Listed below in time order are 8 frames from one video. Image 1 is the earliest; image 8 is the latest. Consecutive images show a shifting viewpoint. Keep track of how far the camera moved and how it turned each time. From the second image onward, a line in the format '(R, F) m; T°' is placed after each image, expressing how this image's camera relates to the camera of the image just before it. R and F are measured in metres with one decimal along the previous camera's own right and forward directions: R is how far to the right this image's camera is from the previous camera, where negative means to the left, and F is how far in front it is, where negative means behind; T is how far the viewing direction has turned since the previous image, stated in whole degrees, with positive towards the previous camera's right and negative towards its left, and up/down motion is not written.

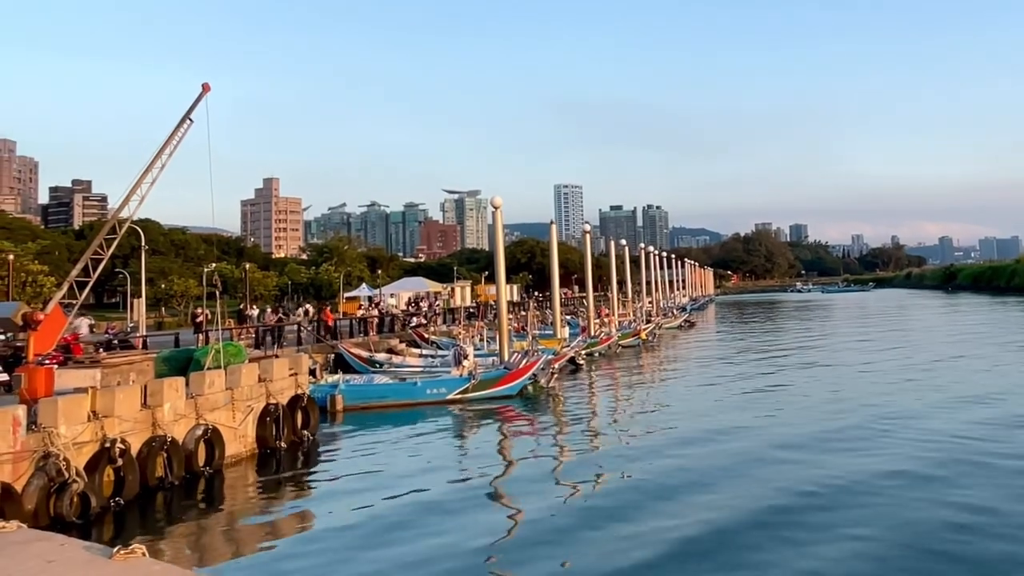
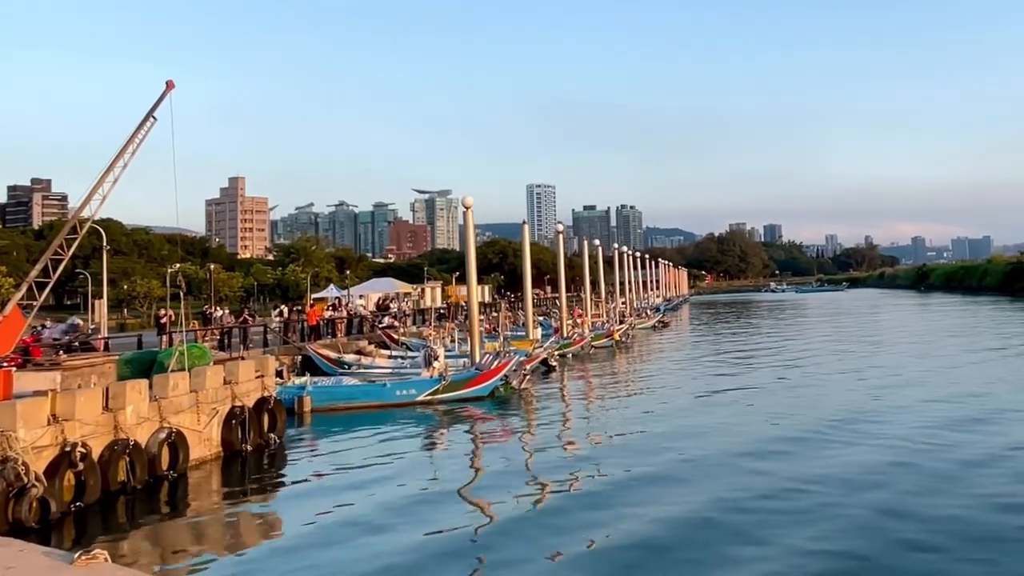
(-0.2, +0.5) m; +2°
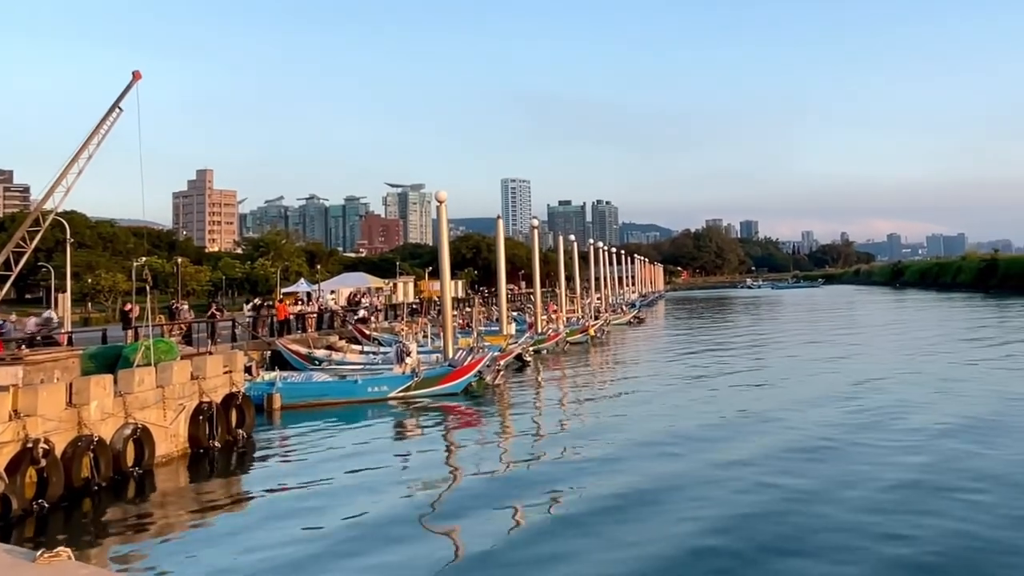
(-0.2, +0.5) m; +2°
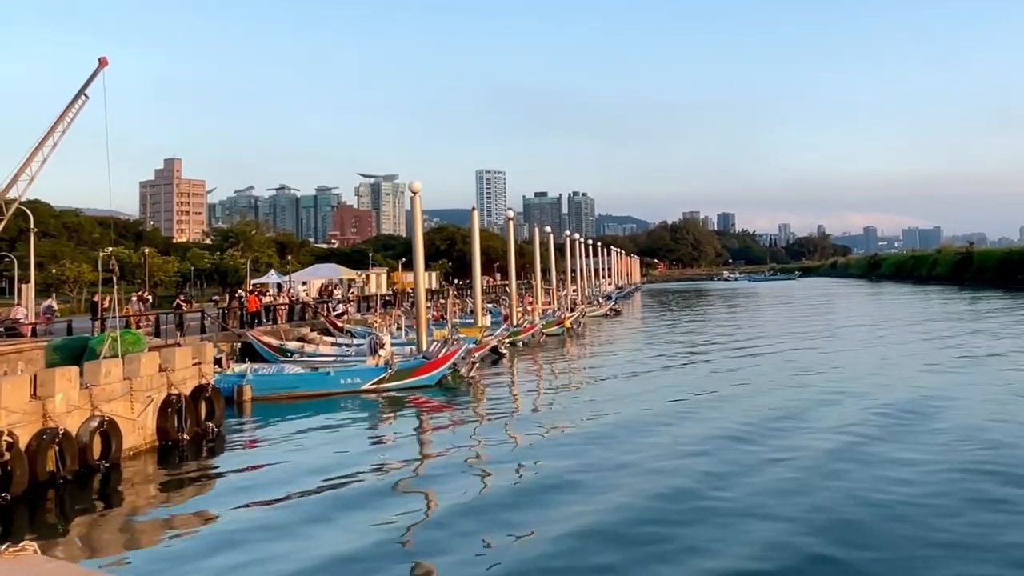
(-0.1, +0.5) m; +2°
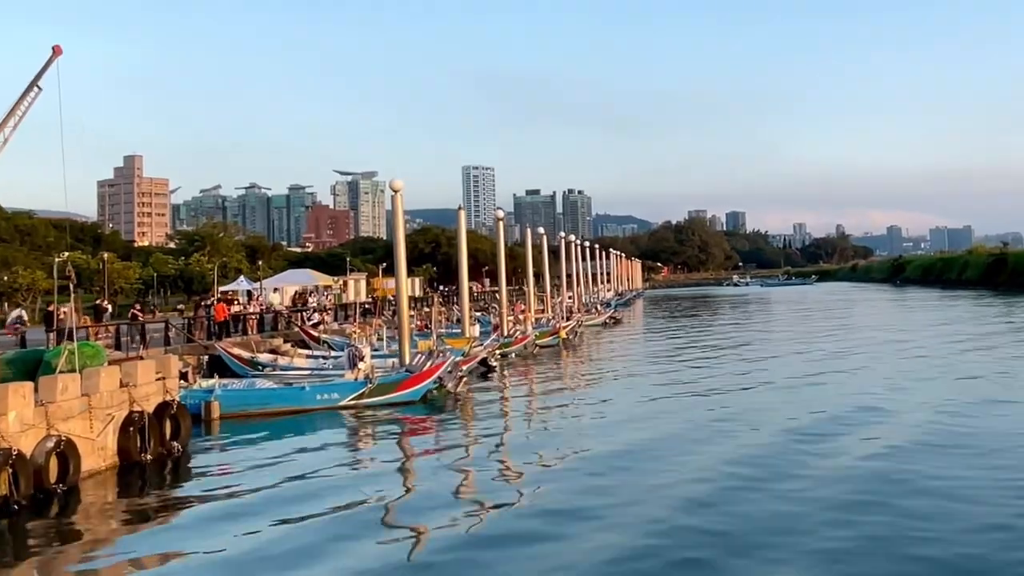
(-0.2, +2.9) m; +1°
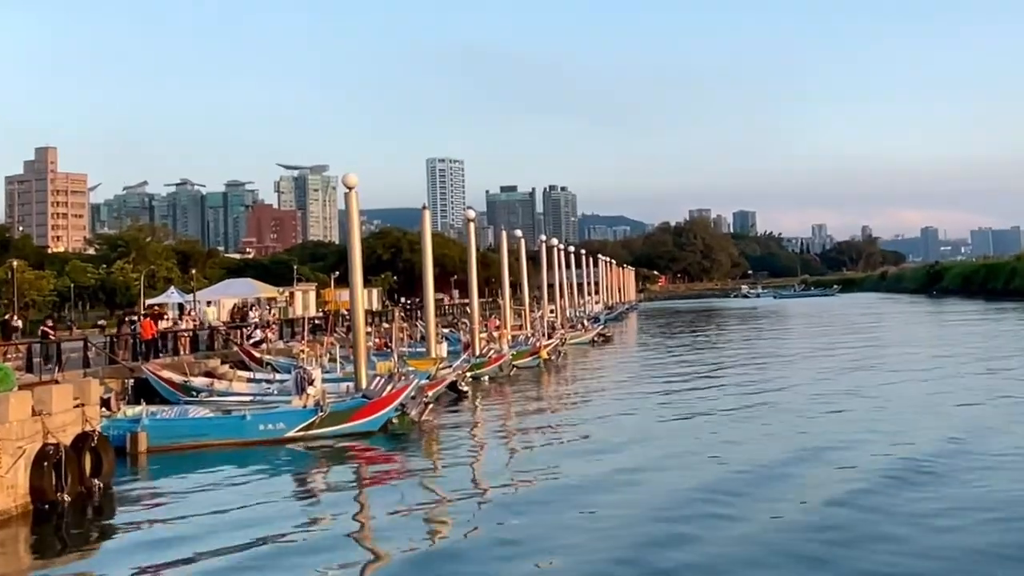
(-0.1, +4.6) m; +2°
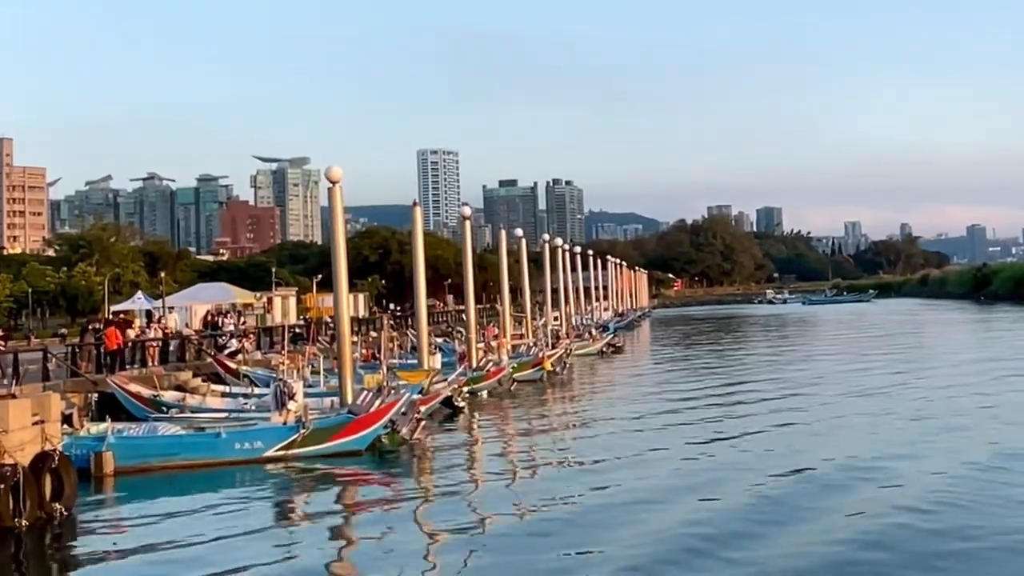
(-0.3, +2.6) m; +1°
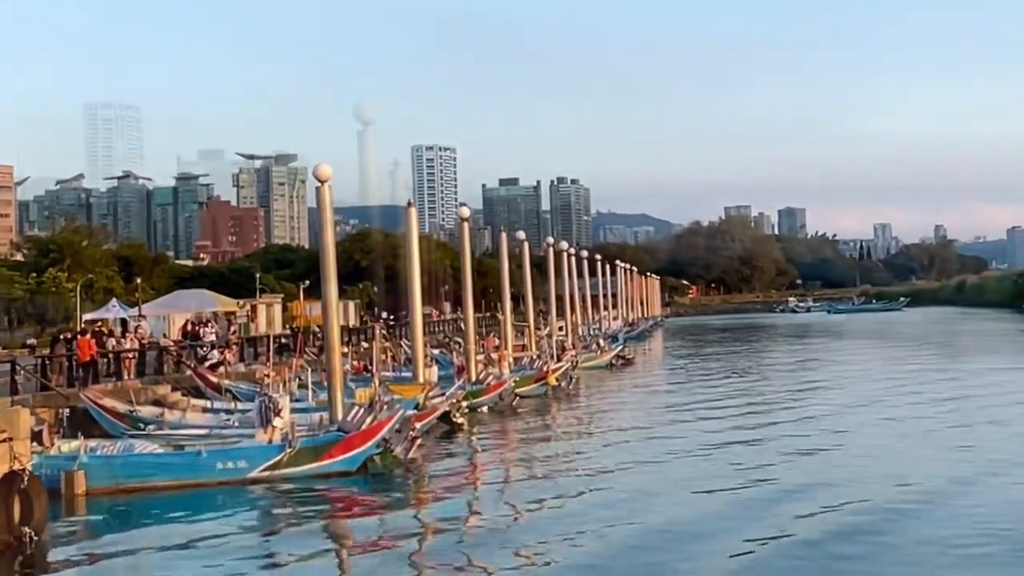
(-0.3, +1.8) m; +1°
